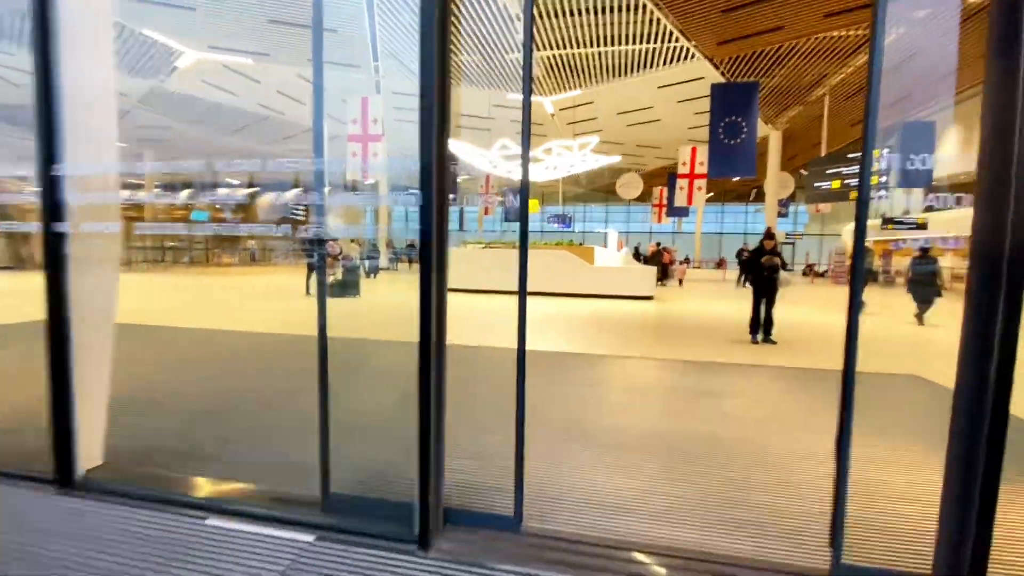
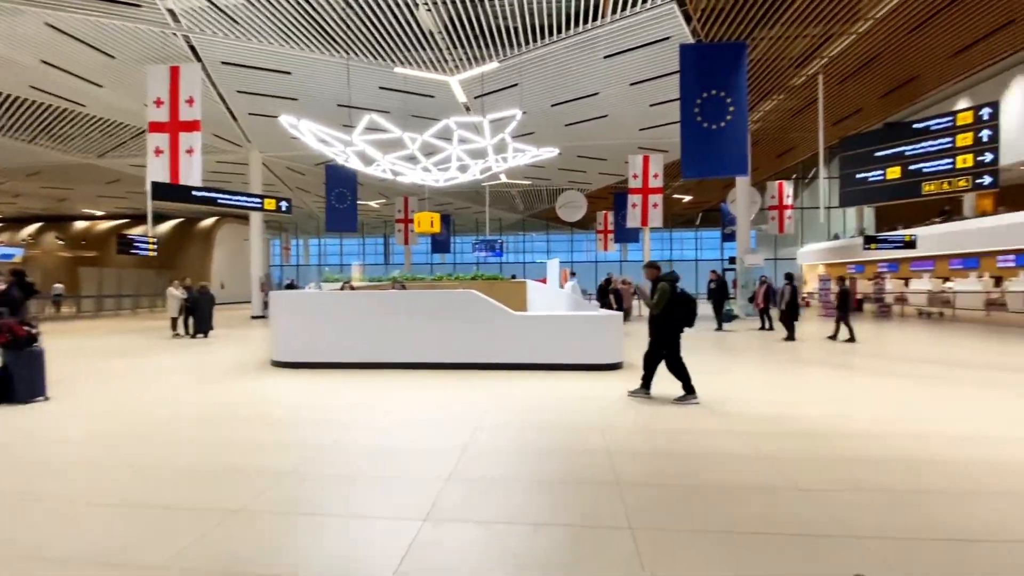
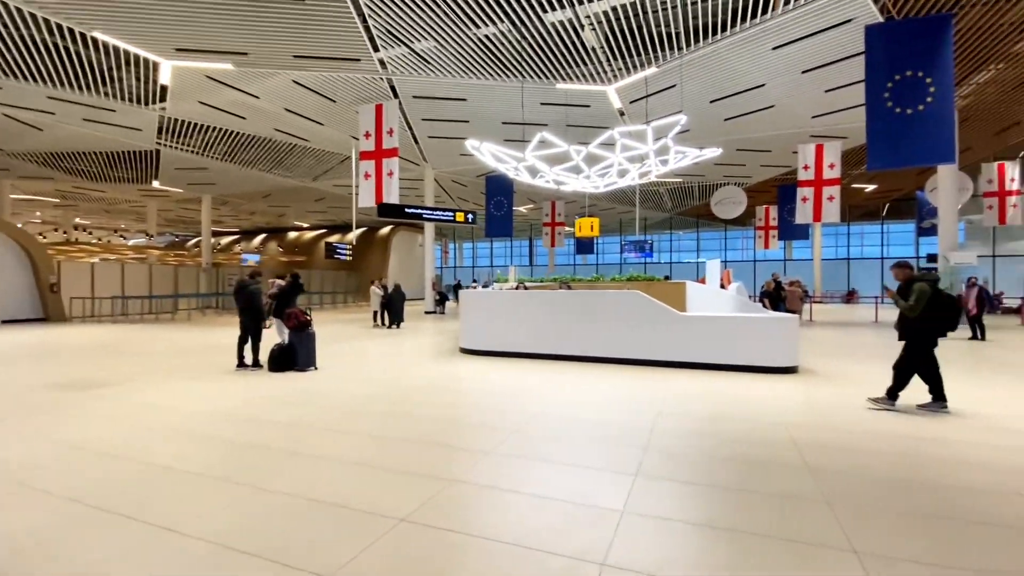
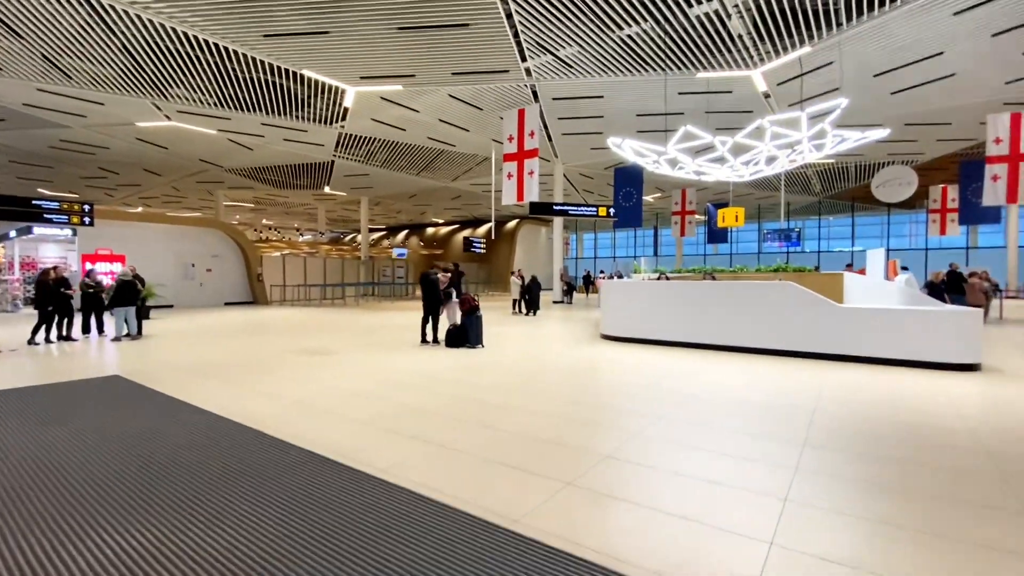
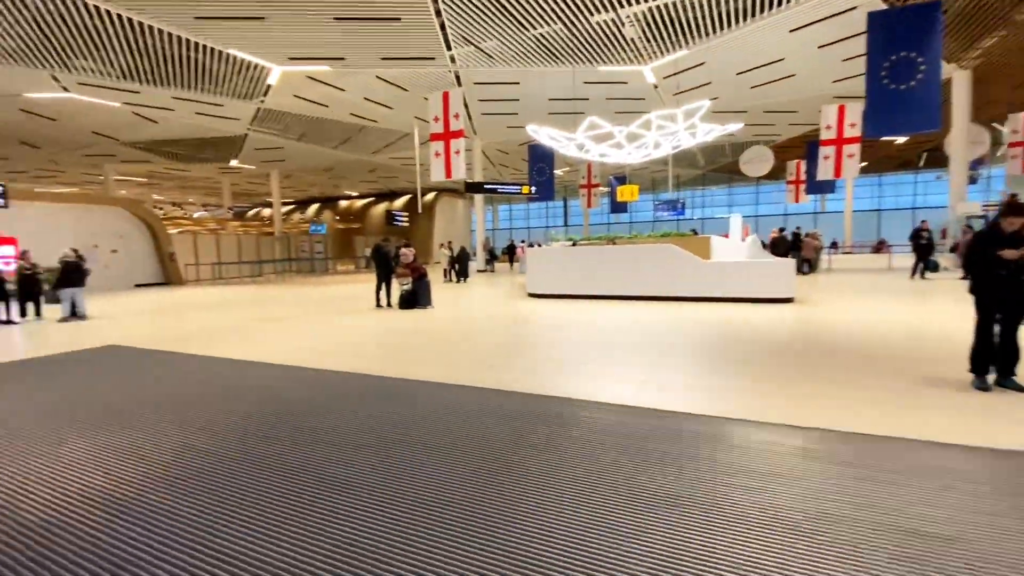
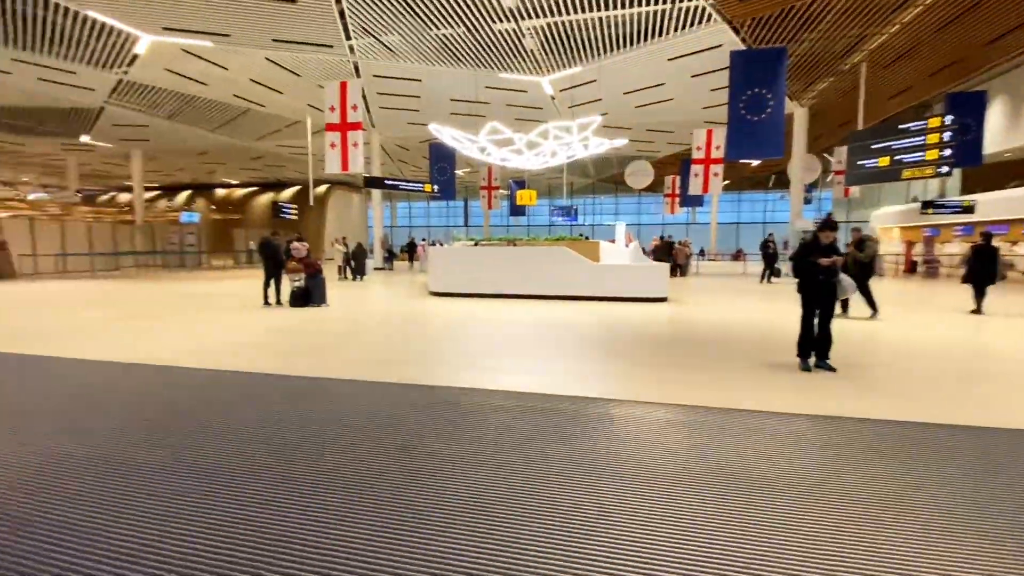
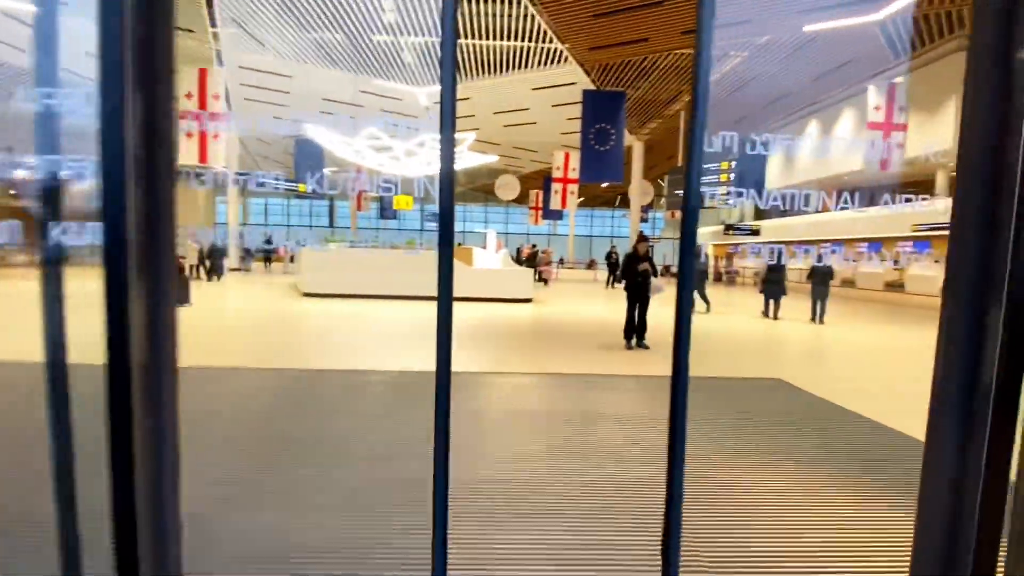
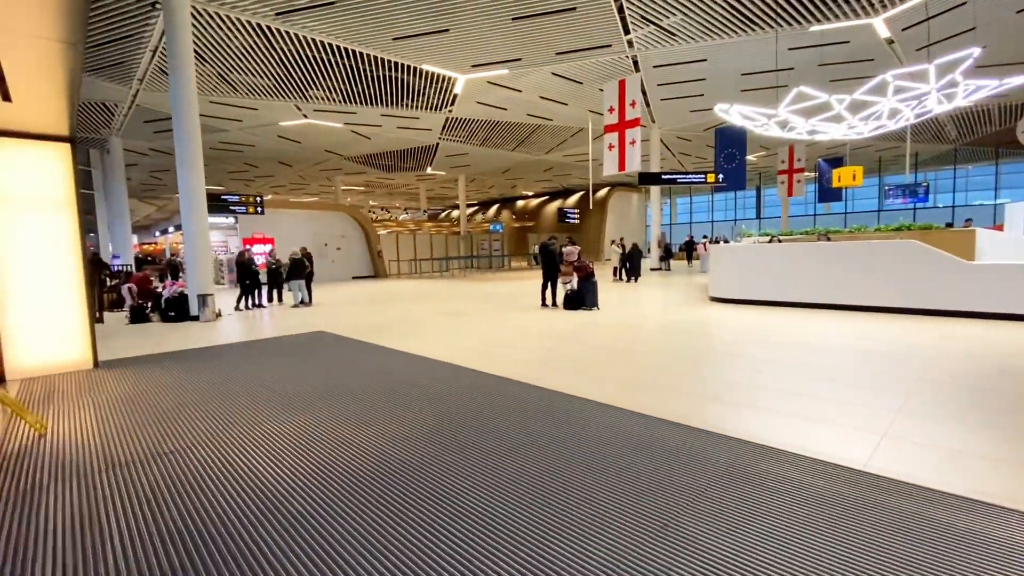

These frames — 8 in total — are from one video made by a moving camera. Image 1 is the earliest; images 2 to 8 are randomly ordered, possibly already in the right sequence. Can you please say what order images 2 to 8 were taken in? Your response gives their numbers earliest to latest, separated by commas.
7, 6, 5, 8, 4, 3, 2
